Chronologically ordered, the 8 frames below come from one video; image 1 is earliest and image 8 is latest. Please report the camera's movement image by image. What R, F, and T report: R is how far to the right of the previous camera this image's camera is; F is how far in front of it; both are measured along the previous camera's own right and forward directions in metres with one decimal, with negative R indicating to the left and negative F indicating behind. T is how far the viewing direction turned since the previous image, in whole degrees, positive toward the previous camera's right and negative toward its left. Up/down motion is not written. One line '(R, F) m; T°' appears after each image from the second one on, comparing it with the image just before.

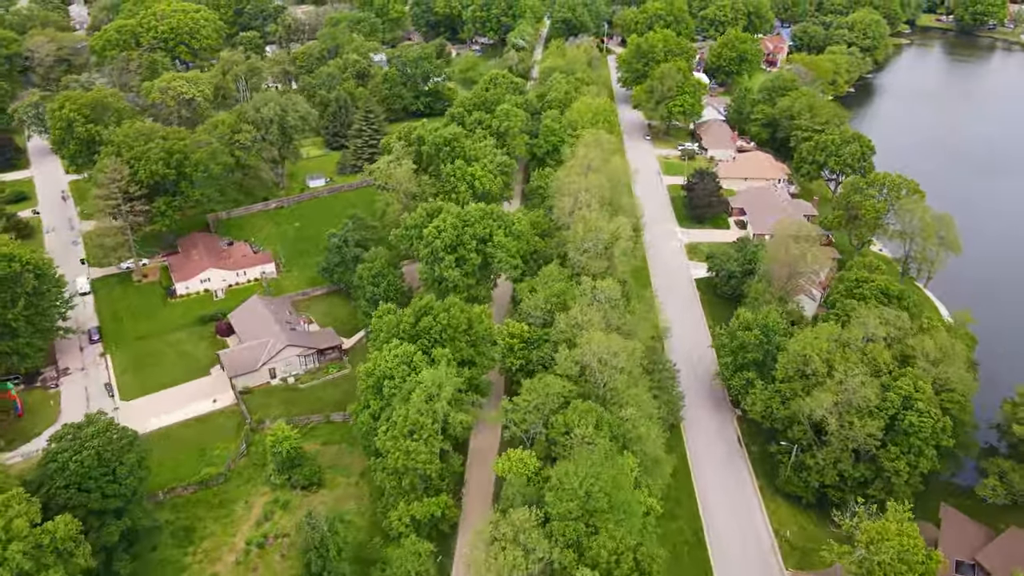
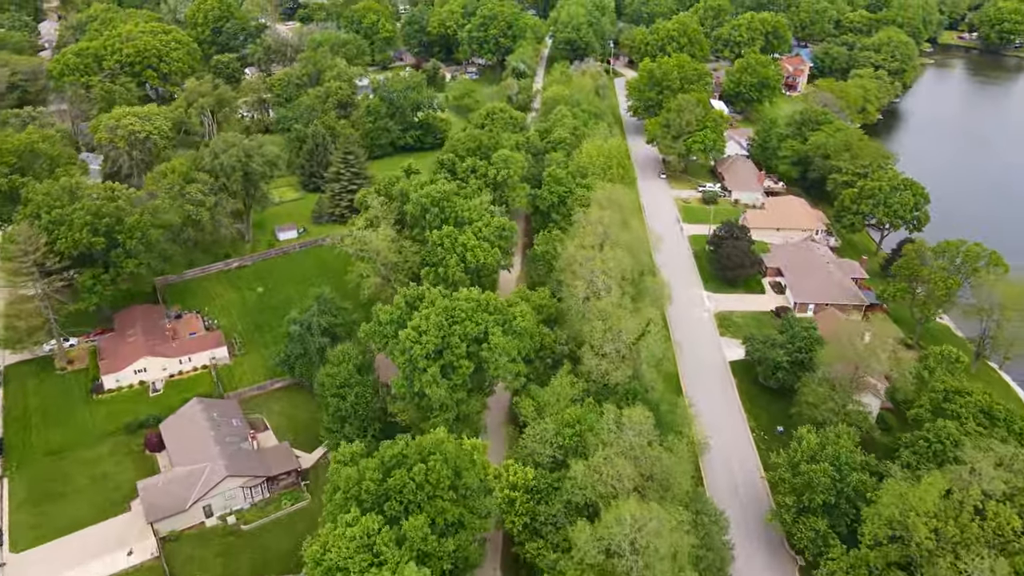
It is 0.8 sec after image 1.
(-0.1, +9.2) m; 0°
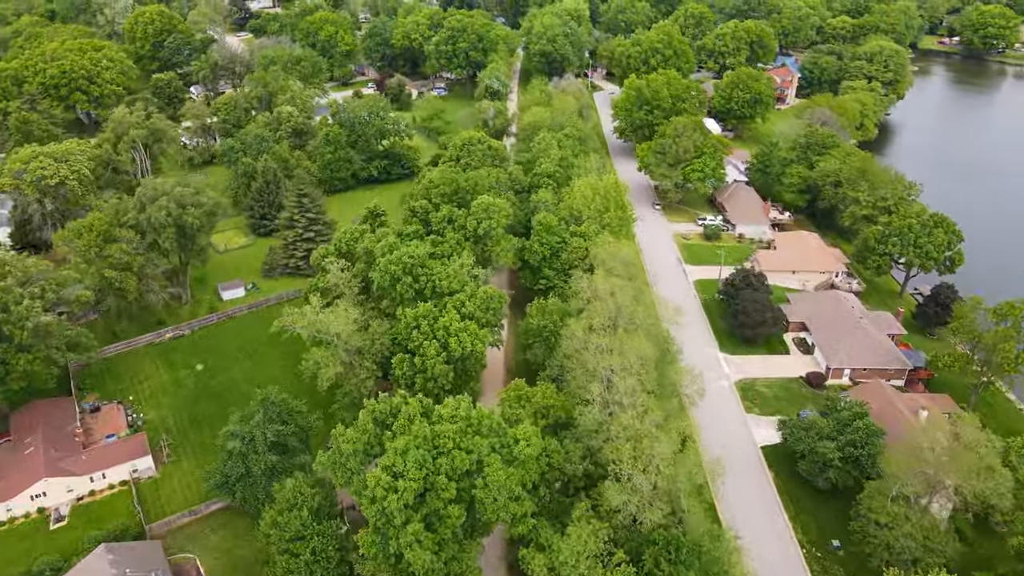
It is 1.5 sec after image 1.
(-1.1, +8.1) m; +2°
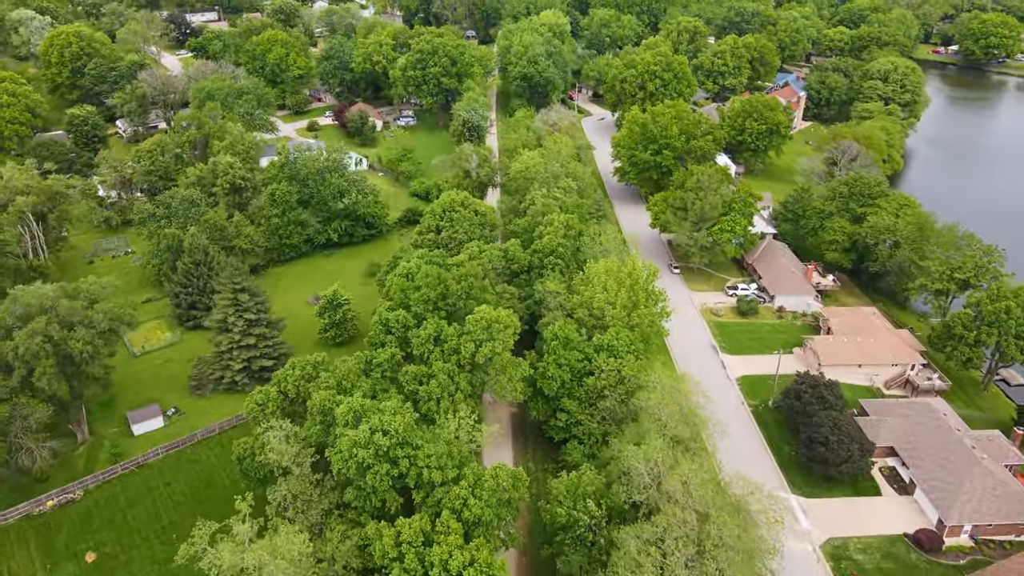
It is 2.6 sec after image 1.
(-1.9, +12.0) m; +3°
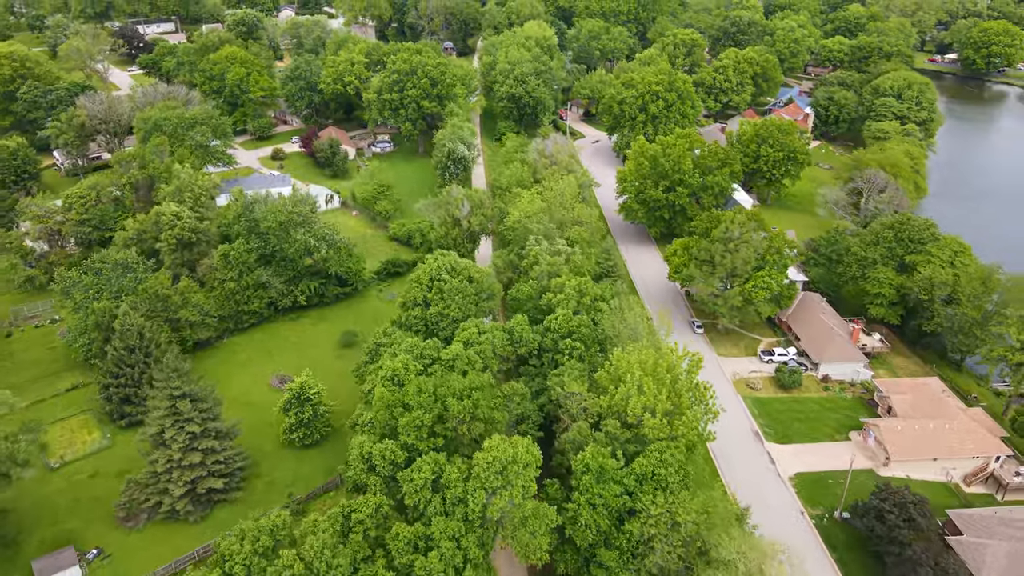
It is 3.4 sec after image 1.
(-1.6, +8.2) m; +2°
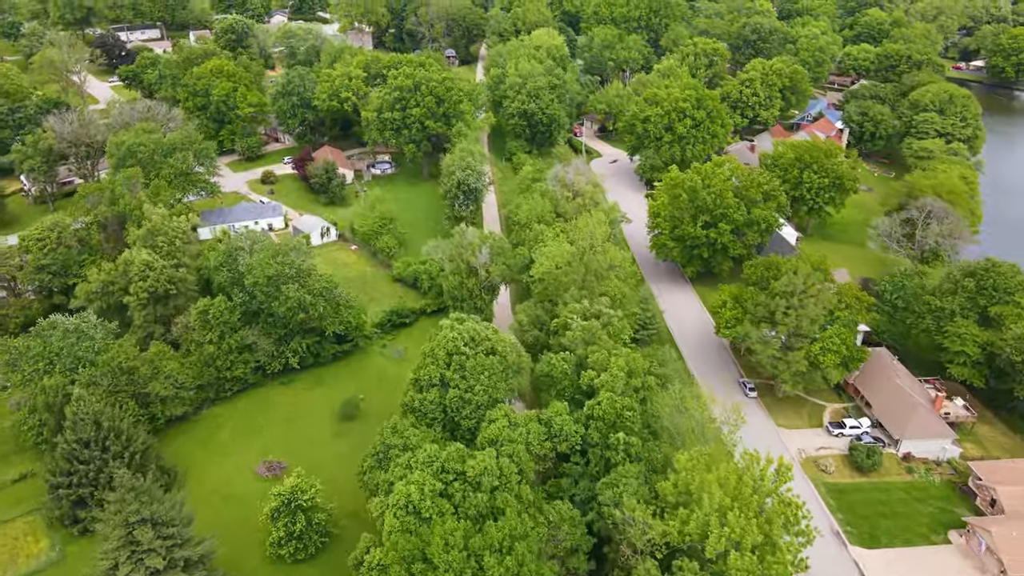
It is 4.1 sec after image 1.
(-1.8, +6.8) m; 0°
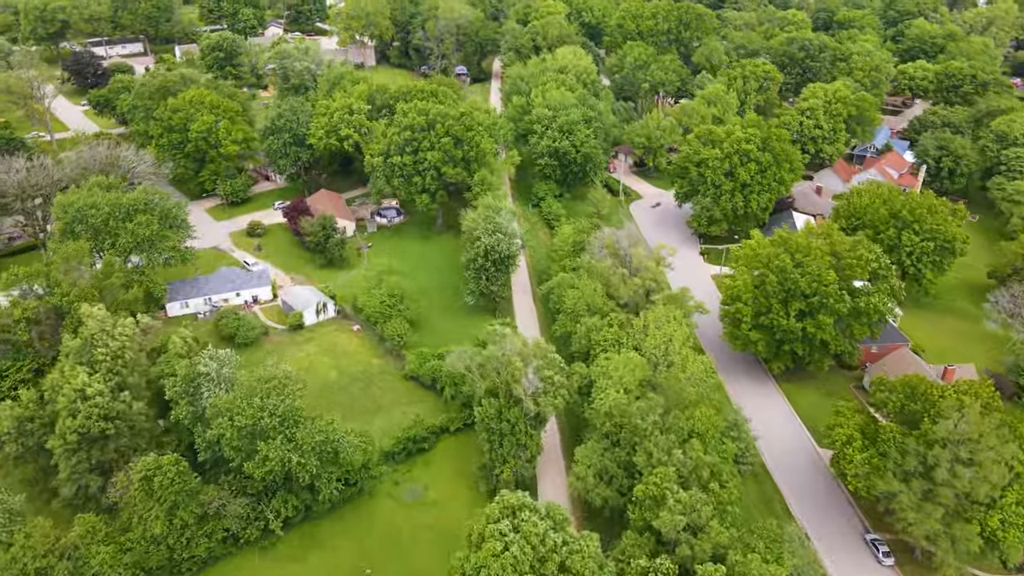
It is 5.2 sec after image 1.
(-2.5, +10.9) m; 0°
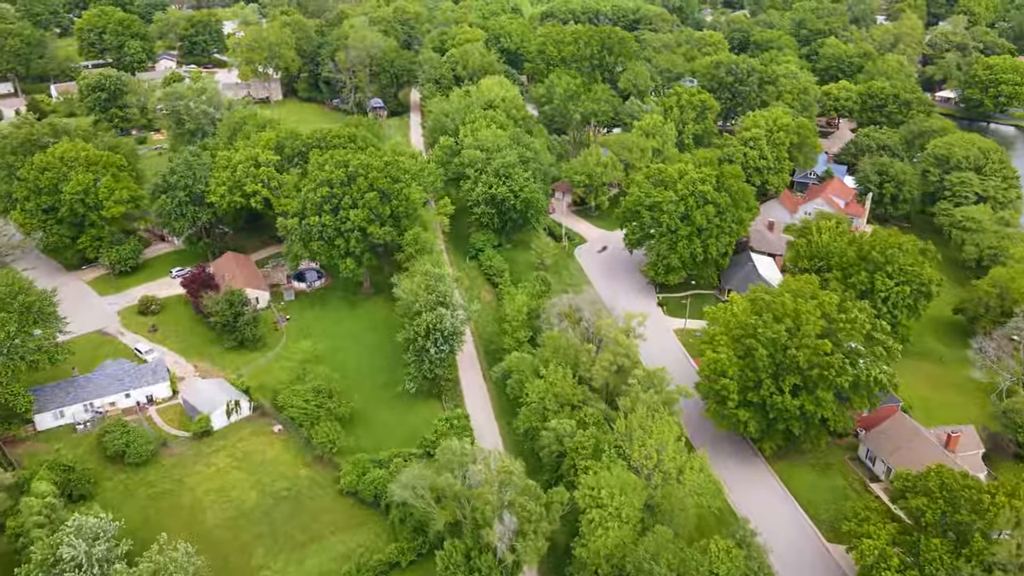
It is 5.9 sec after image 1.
(-1.3, +6.6) m; +6°
